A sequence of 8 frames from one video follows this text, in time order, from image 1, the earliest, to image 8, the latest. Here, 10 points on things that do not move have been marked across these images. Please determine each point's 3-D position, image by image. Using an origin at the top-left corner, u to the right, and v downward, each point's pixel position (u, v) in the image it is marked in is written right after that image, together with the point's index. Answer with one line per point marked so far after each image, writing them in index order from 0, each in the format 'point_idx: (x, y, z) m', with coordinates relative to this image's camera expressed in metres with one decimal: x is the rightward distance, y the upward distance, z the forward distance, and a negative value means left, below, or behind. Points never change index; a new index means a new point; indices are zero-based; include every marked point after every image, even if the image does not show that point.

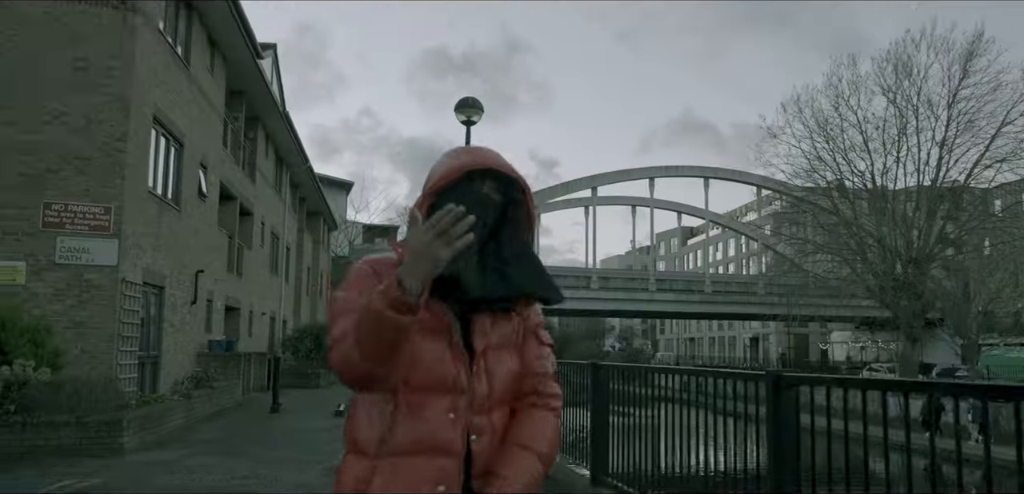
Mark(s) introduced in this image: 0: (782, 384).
0: (+1.3, -0.7, +4.1) m
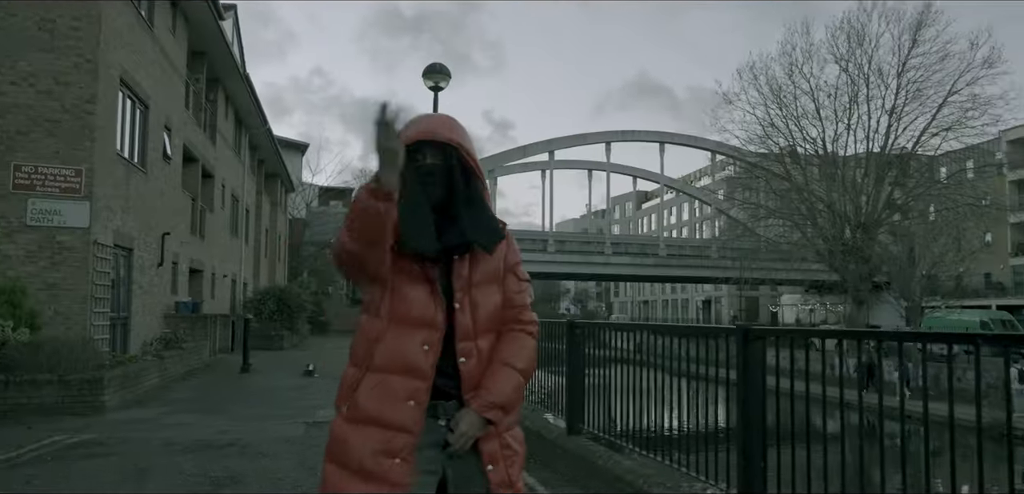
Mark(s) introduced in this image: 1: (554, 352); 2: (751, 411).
0: (+1.3, -0.5, +4.6) m
1: (+0.4, -1.0, +8.9) m
2: (+1.3, -1.0, +4.6) m
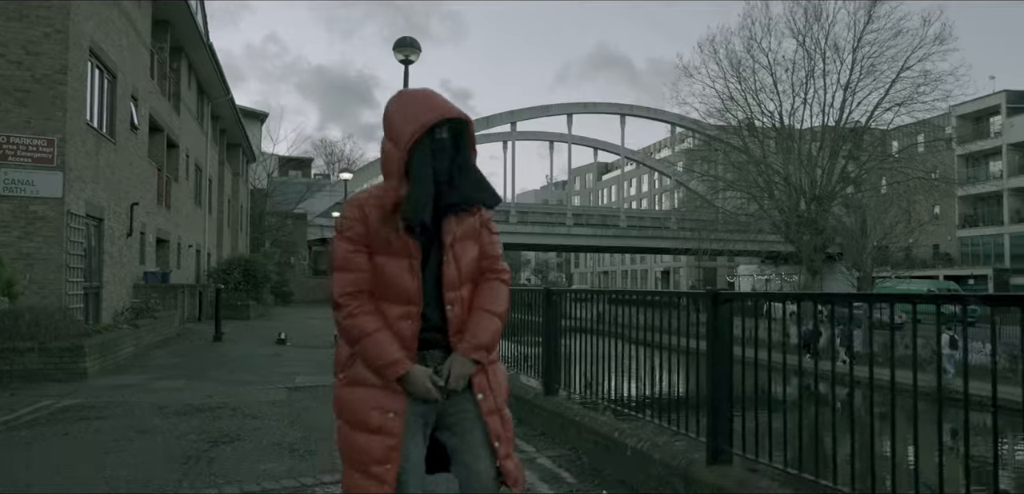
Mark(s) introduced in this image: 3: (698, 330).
0: (+1.3, -0.3, +5.1) m
1: (+0.2, -0.7, +9.4) m
2: (+1.2, -0.8, +5.1) m
3: (+1.2, -0.6, +5.4) m
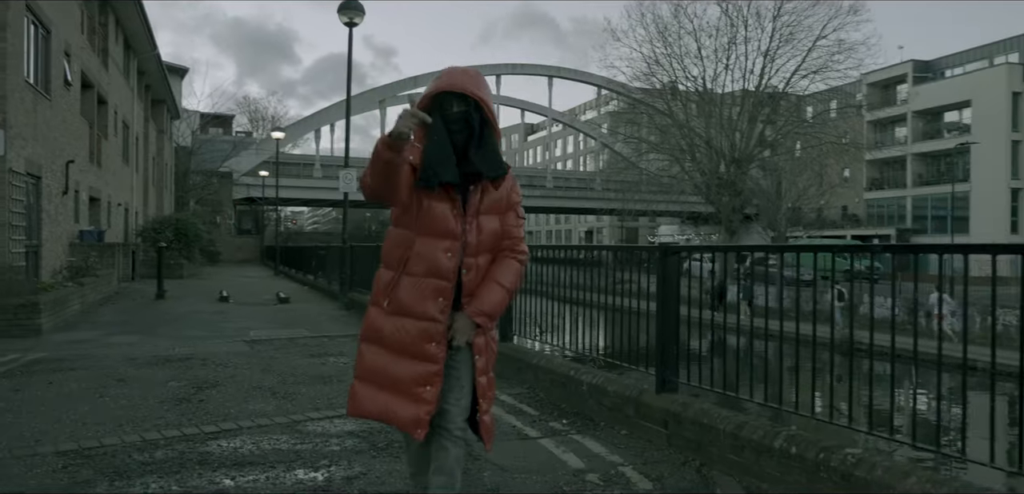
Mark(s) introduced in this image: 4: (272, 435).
0: (+1.1, -0.1, +5.9) m
1: (-0.4, -0.2, +10.1) m
2: (+1.1, -0.5, +5.9) m
3: (+1.0, -0.3, +6.2) m
4: (-1.6, -1.3, +5.8) m
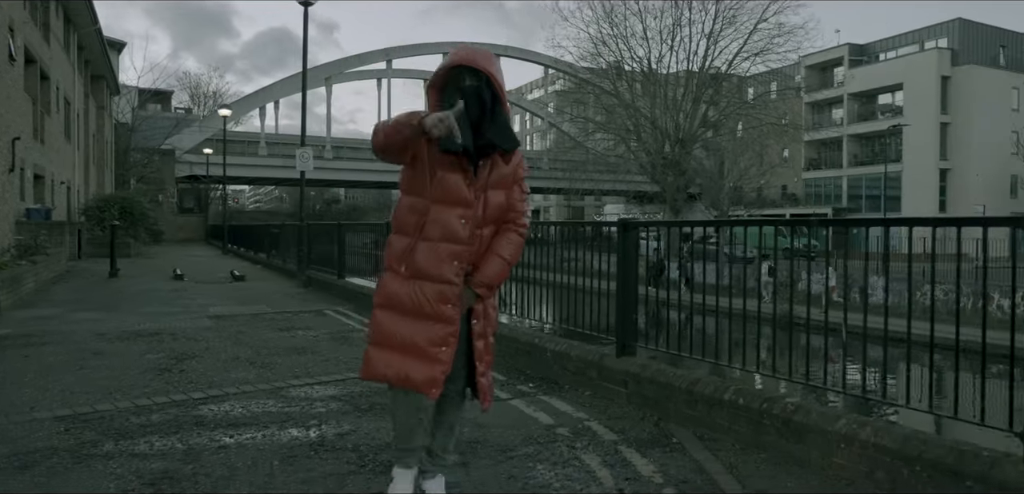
0: (+0.9, +0.1, +6.5) m
1: (-0.9, 0.0, +10.5) m
2: (+0.9, -0.3, +6.4) m
3: (+0.7, -0.1, +6.7) m
4: (-1.8, -1.1, +6.2) m
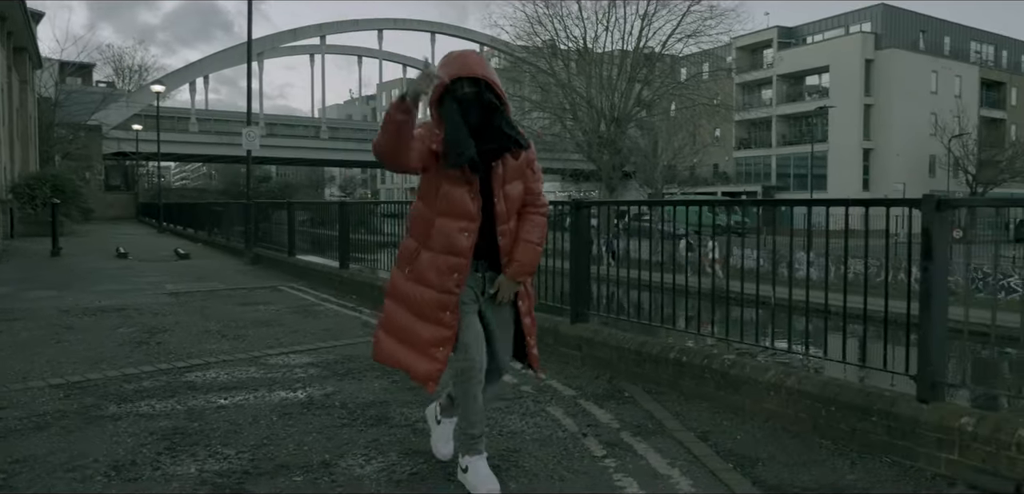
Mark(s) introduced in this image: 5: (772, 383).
0: (+0.6, +0.3, +7.1) m
1: (-1.5, +0.3, +11.0) m
2: (+0.6, -0.1, +7.1) m
3: (+0.4, +0.1, +7.3) m
4: (-2.1, -0.9, +6.6) m
5: (+1.5, -0.8, +4.9) m
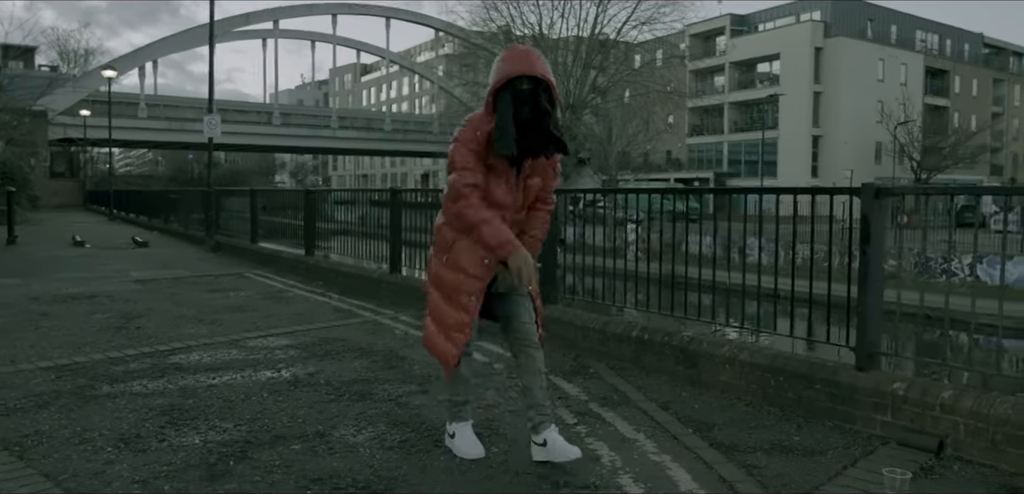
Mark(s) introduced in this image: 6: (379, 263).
0: (+0.3, +0.4, +7.4) m
1: (-2.0, +0.5, +11.2) m
2: (+0.3, 0.0, +7.4) m
3: (+0.1, +0.2, +7.7) m
4: (-2.3, -0.8, +6.9) m
5: (+1.3, -0.7, +5.4) m
6: (-1.7, -0.2, +10.8) m
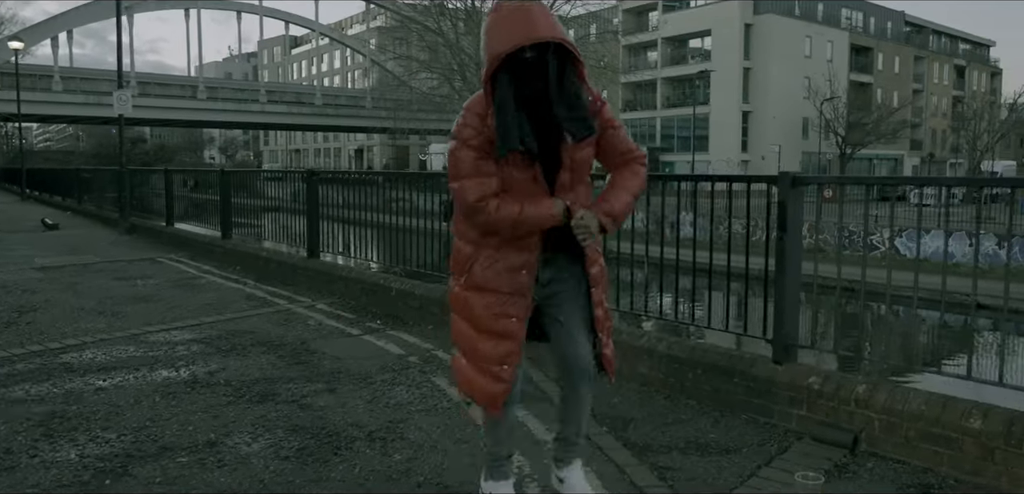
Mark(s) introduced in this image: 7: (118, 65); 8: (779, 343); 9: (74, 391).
0: (-0.4, +0.6, +7.2) m
1: (-2.9, +0.7, +10.8) m
2: (-0.4, +0.1, +7.2) m
3: (-0.6, +0.3, +7.4) m
4: (-3.0, -0.7, +6.4) m
5: (+0.8, -0.6, +5.2) m
6: (-2.6, 0.0, +10.4) m
7: (-7.7, +3.5, +16.8) m
8: (+1.4, -0.5, +4.6) m
9: (-2.6, -0.9, +5.1) m
